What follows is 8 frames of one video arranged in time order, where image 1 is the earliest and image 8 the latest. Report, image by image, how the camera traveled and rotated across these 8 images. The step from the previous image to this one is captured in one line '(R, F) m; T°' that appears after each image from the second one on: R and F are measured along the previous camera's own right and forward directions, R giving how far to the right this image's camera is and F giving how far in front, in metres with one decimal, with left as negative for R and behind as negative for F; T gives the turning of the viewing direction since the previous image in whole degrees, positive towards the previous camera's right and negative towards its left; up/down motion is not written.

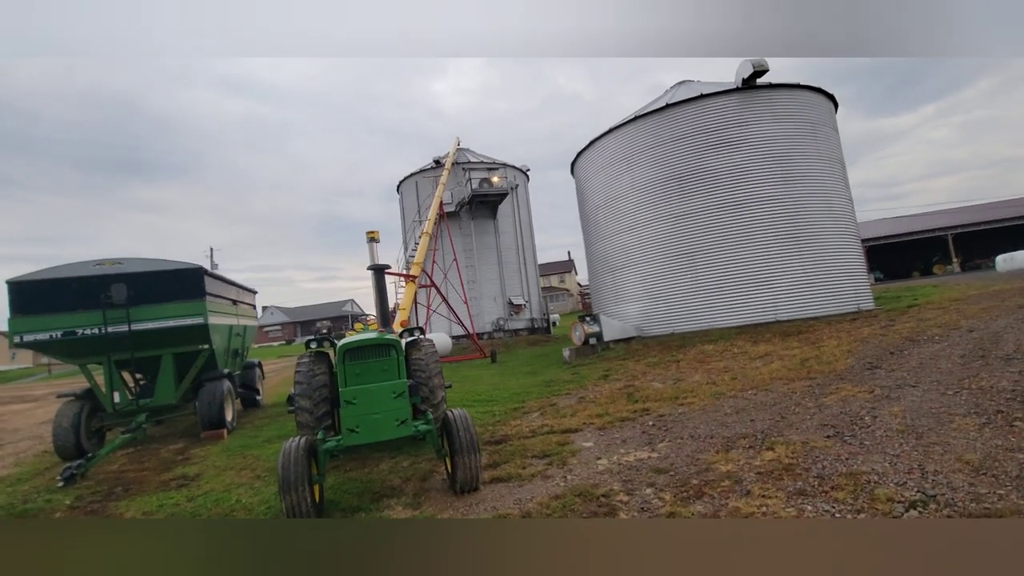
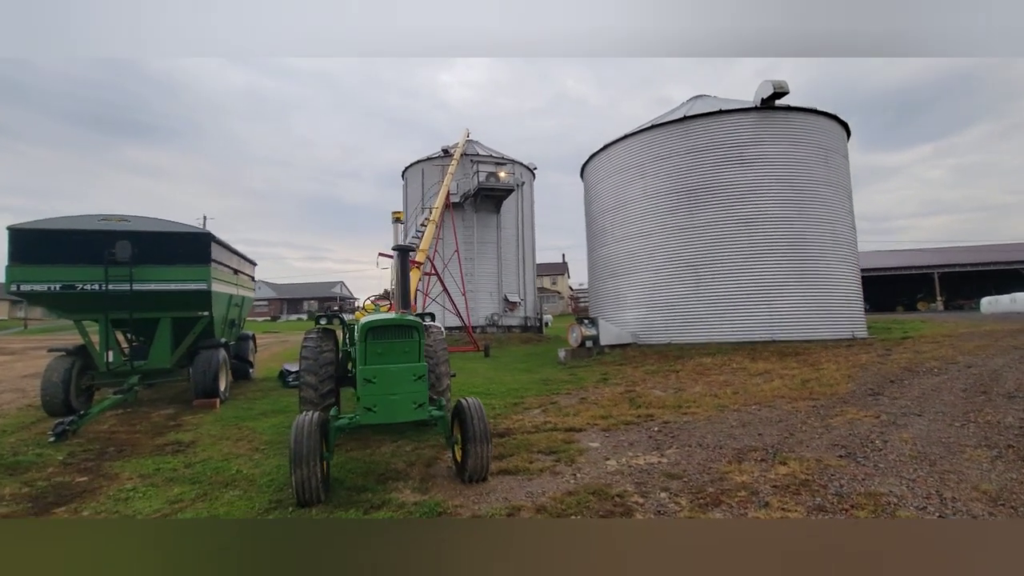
(-0.2, 0.0) m; +1°
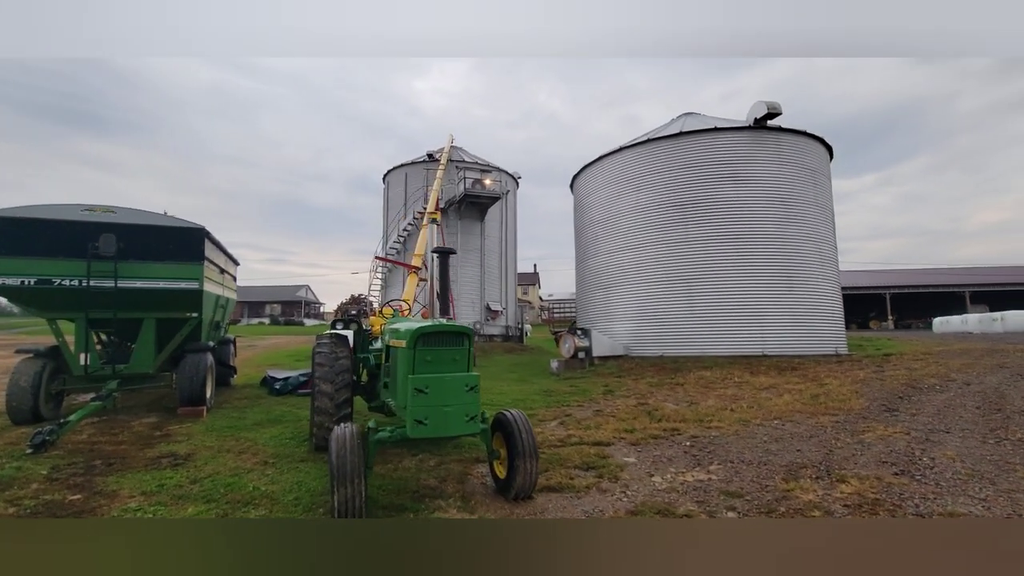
(-0.5, +0.2) m; +4°
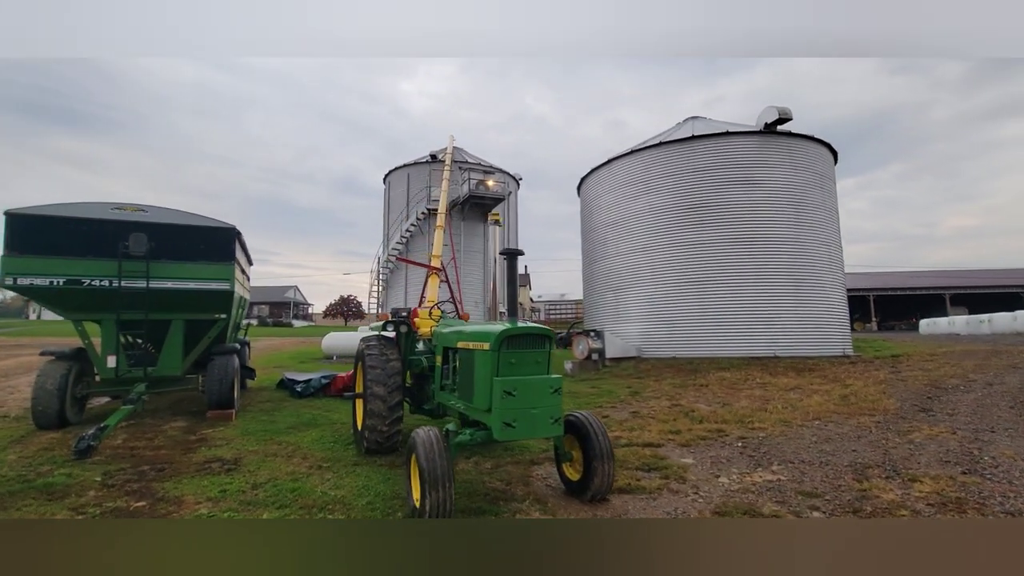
(-0.6, 0.0) m; +2°
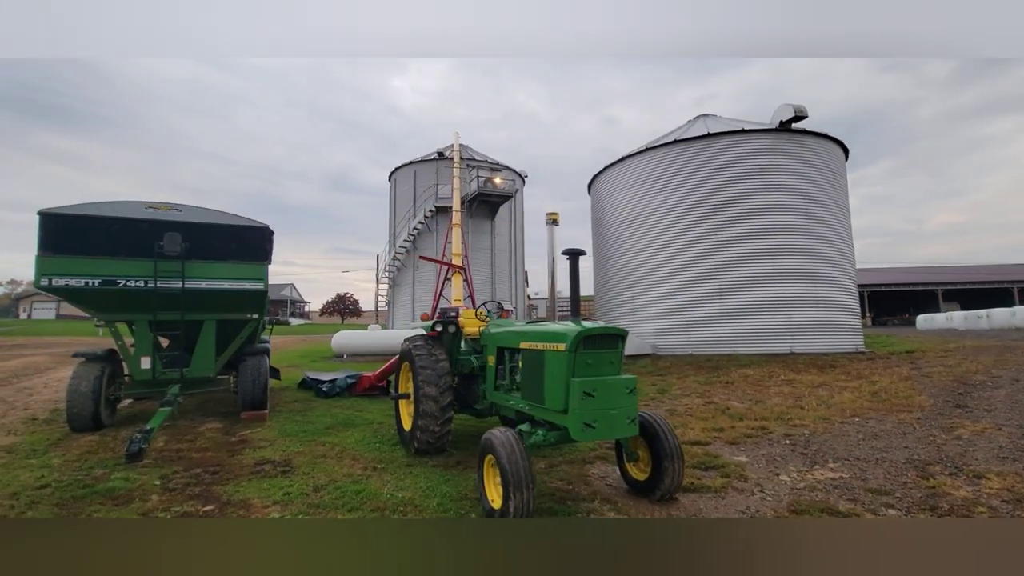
(-0.5, 0.0) m; +1°
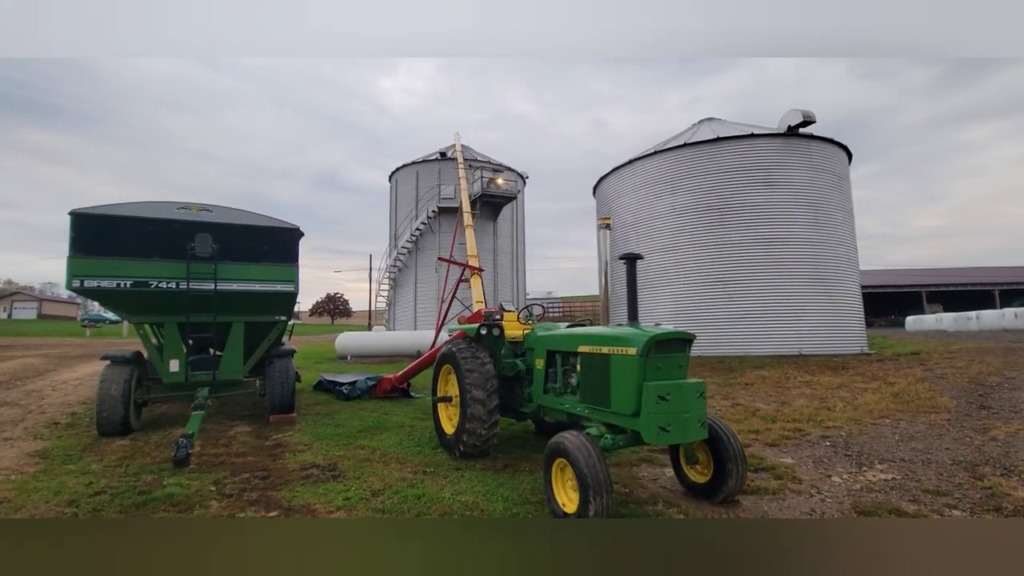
(-0.5, 0.0) m; +1°
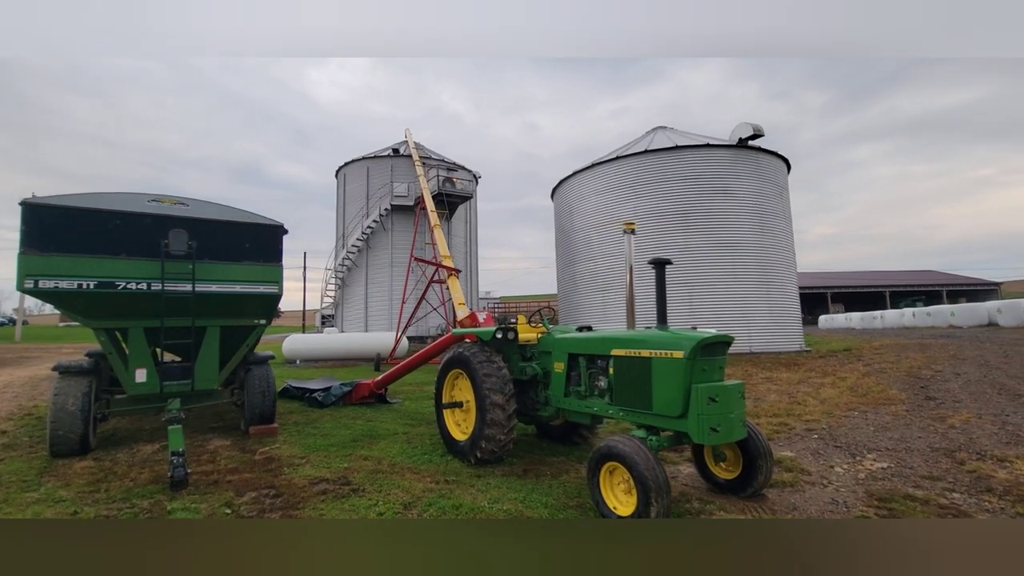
(-0.7, +0.1) m; +8°
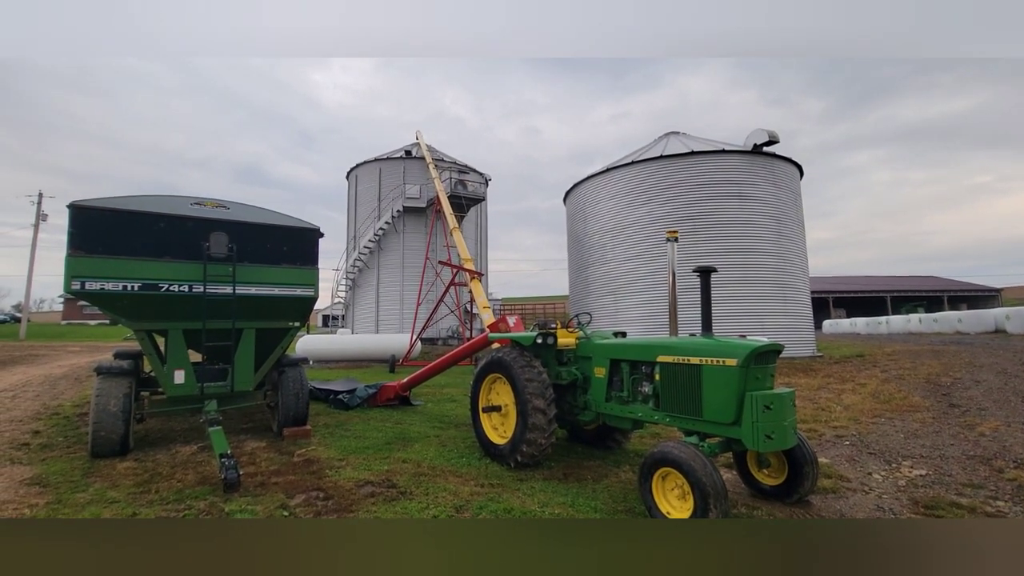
(-0.3, 0.0) m; 0°
